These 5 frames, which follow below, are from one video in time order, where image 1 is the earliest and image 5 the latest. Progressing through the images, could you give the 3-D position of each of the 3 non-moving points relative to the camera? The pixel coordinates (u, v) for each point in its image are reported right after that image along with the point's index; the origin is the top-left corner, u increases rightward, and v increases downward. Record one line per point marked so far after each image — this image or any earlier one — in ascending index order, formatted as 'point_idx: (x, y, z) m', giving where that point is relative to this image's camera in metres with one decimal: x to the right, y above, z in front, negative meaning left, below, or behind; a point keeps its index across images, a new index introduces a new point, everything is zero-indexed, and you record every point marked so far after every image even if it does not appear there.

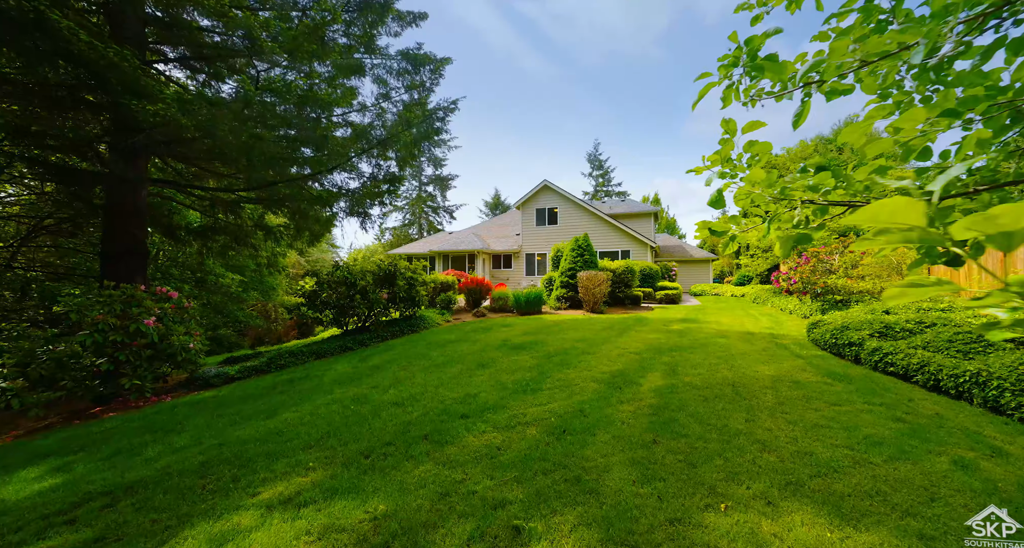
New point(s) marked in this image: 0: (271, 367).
0: (-3.8, -1.5, +6.0) m
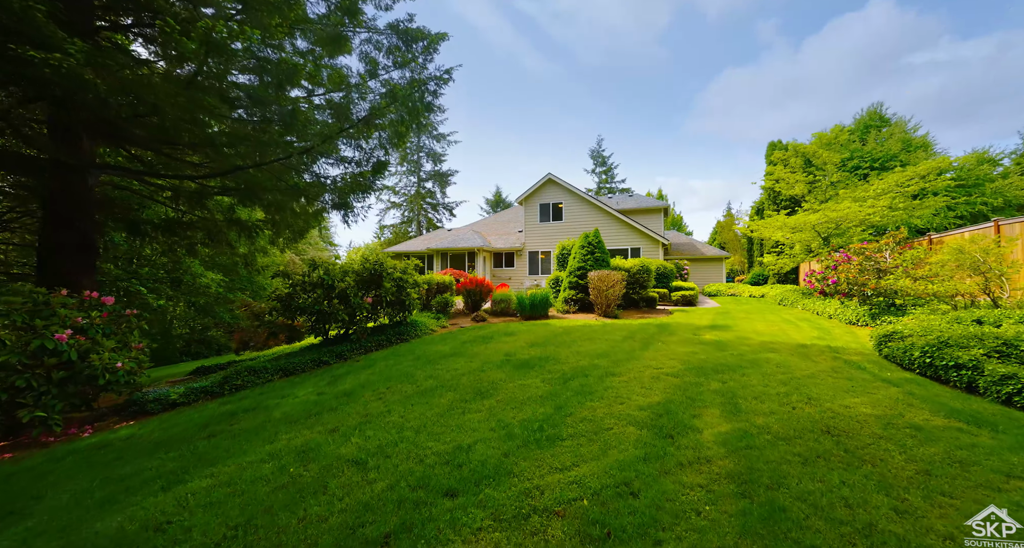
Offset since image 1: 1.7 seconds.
0: (-3.7, -1.5, +5.0) m
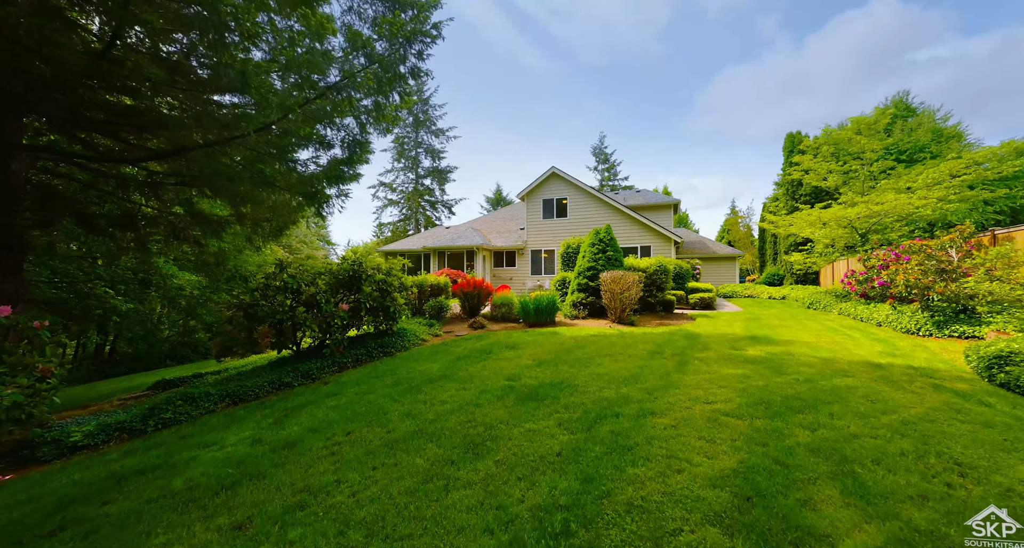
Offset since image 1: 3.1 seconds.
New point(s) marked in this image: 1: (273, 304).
0: (-3.7, -1.5, +3.9) m
1: (-3.4, -0.4, +5.4) m
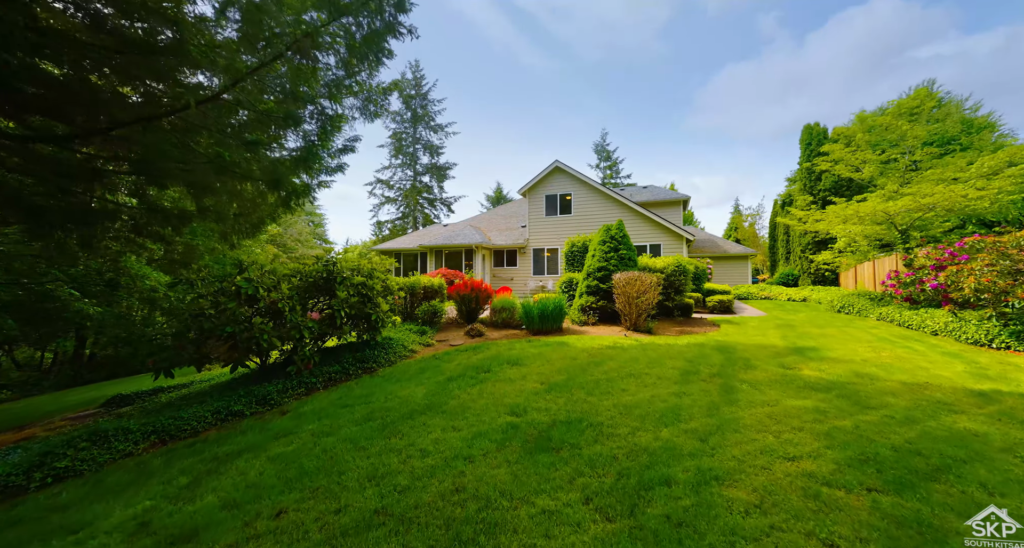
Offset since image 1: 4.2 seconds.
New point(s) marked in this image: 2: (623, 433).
0: (-3.6, -1.6, +2.9) m
1: (-3.4, -0.5, +4.5) m
2: (+0.8, -1.2, +2.9) m
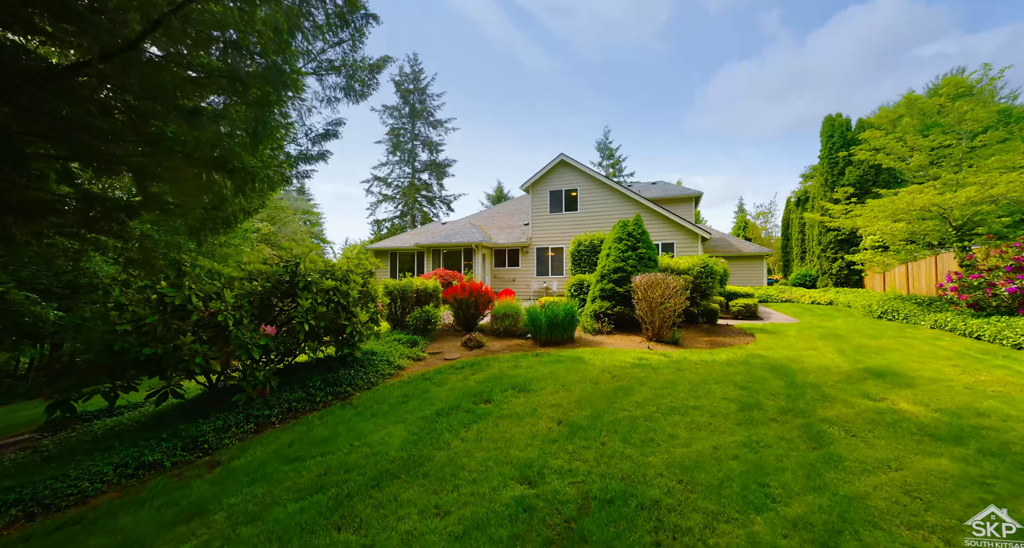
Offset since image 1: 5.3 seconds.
0: (-3.6, -1.6, +1.9) m
1: (-3.3, -0.5, +3.5) m
2: (+0.9, -1.2, +1.9) m
